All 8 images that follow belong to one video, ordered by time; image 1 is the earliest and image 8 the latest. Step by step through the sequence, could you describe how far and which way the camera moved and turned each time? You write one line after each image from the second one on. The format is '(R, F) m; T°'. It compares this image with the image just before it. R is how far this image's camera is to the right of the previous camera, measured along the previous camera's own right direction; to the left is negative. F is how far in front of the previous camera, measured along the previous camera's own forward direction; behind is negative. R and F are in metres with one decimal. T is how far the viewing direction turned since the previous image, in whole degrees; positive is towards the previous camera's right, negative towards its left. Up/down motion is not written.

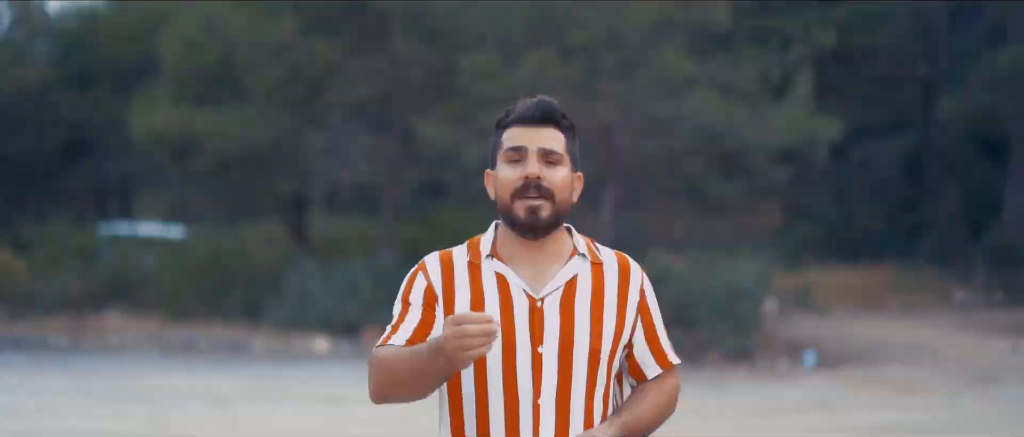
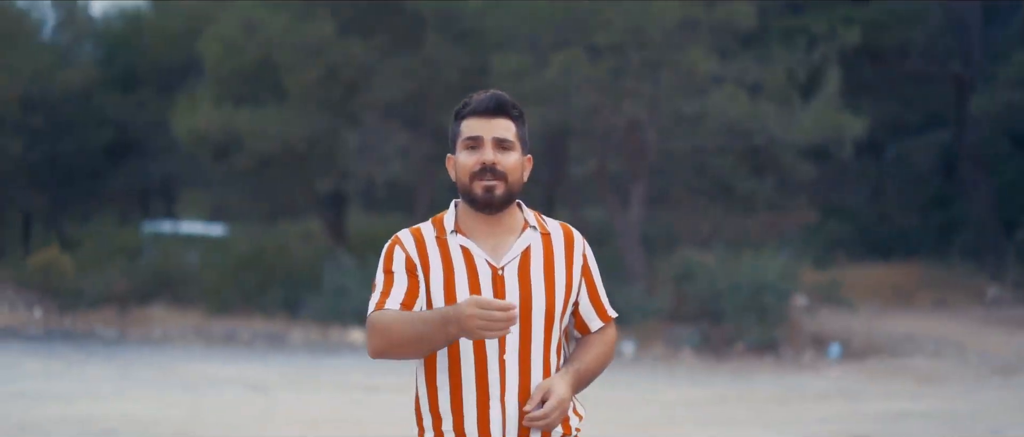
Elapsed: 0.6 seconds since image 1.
(+0.1, -0.4) m; -2°
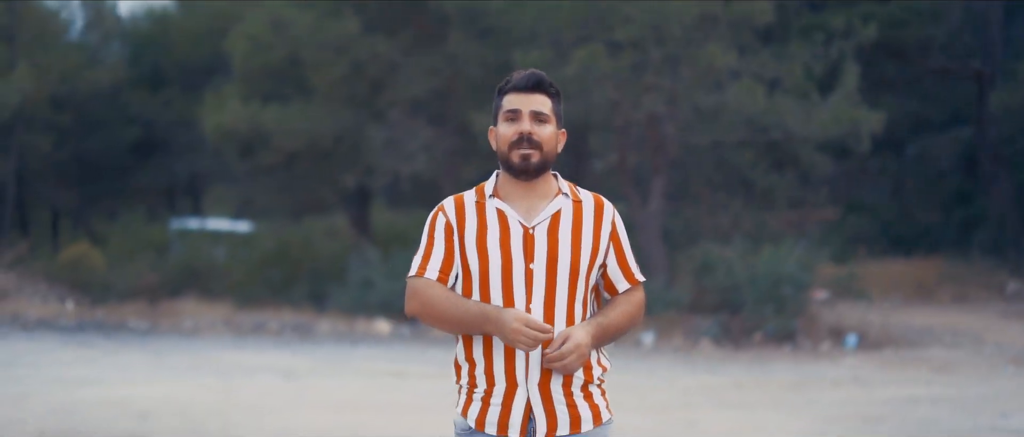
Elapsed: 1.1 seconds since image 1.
(0.0, -0.3) m; -1°
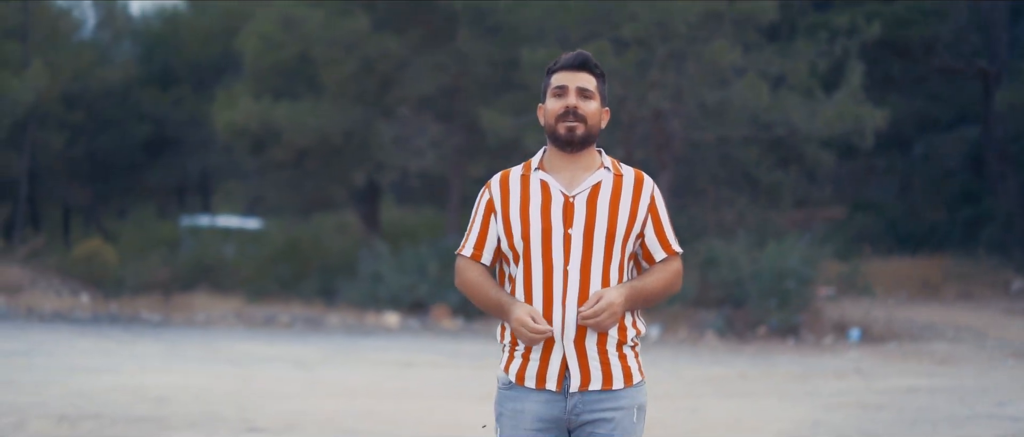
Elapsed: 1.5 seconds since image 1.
(0.0, -0.2) m; 0°
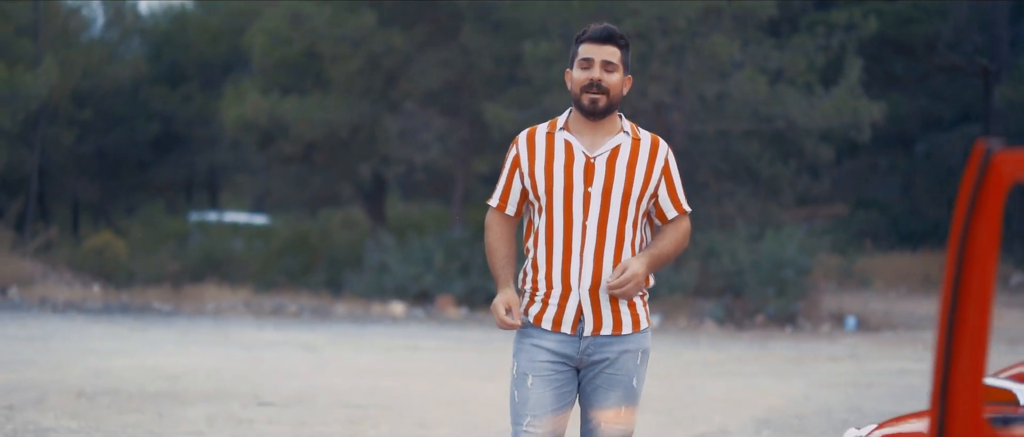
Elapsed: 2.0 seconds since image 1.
(0.0, -0.3) m; 0°
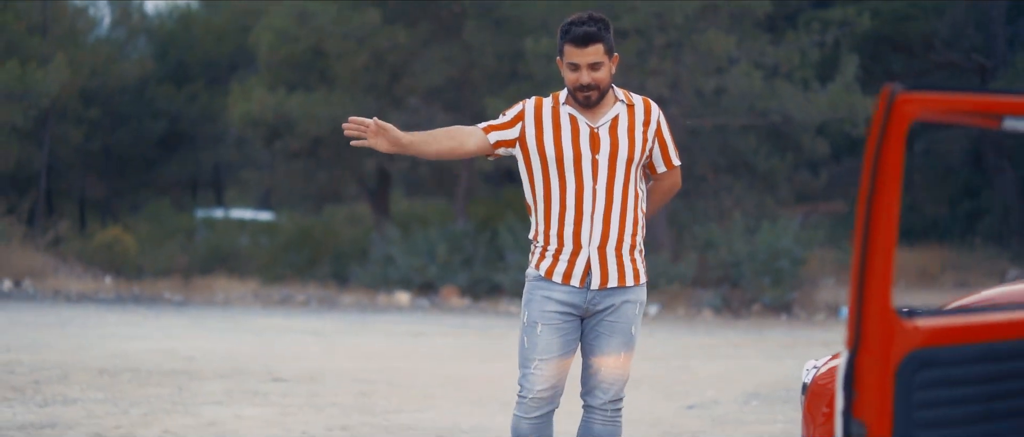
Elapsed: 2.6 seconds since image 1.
(0.0, -0.4) m; 0°
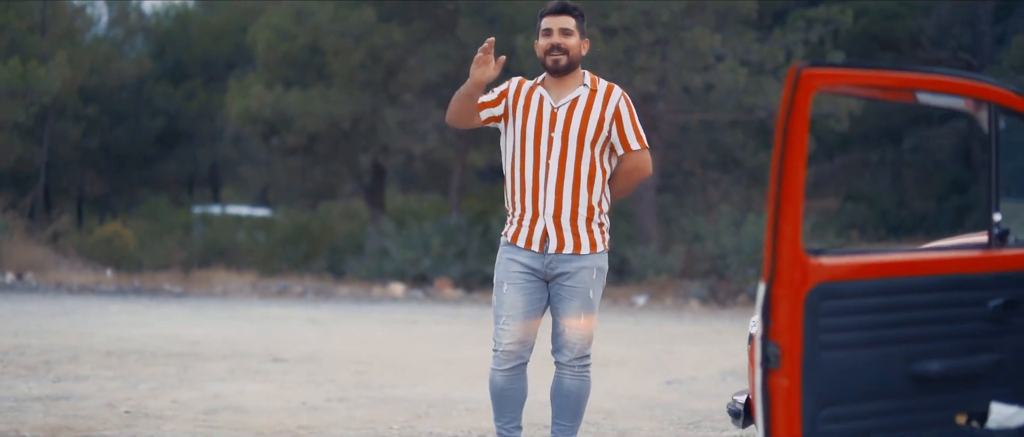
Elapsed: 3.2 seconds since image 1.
(0.0, -0.4) m; 0°
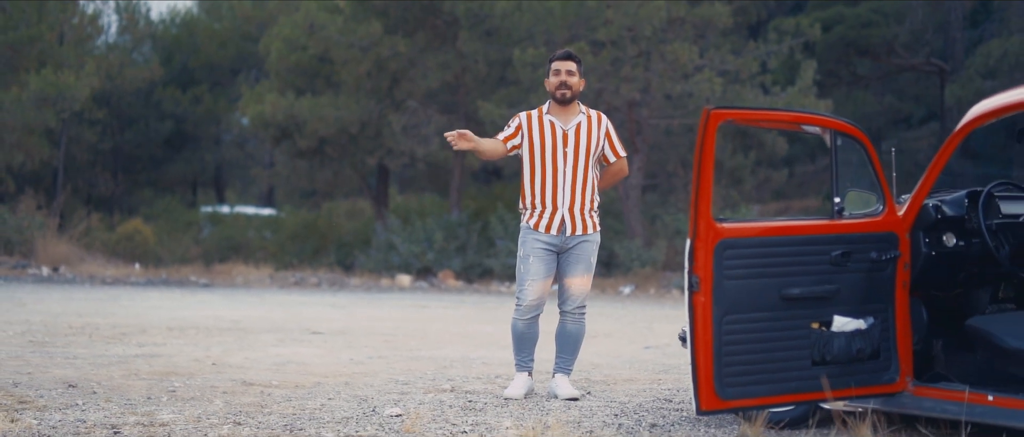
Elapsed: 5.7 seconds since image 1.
(-0.1, -1.5) m; +1°
